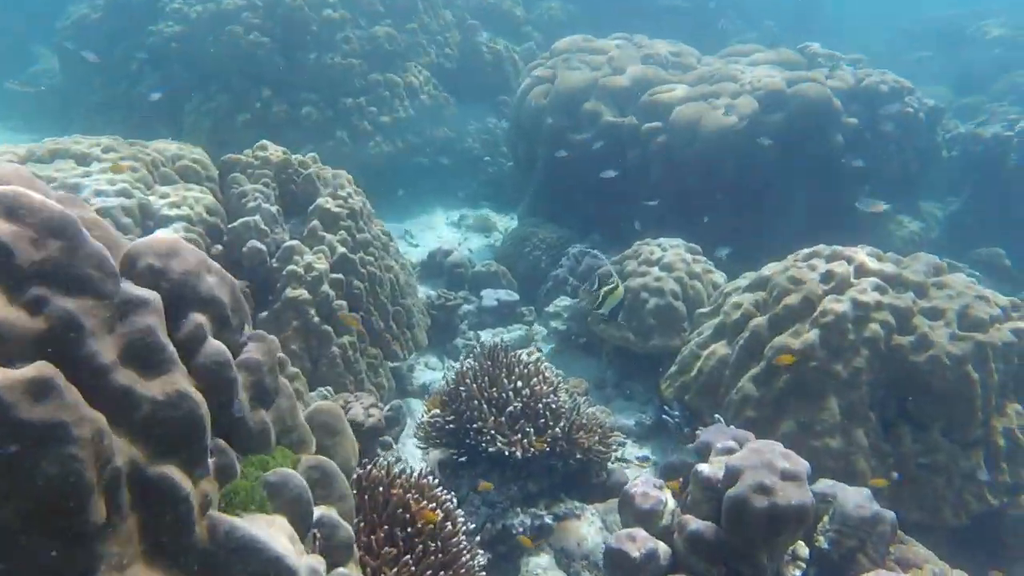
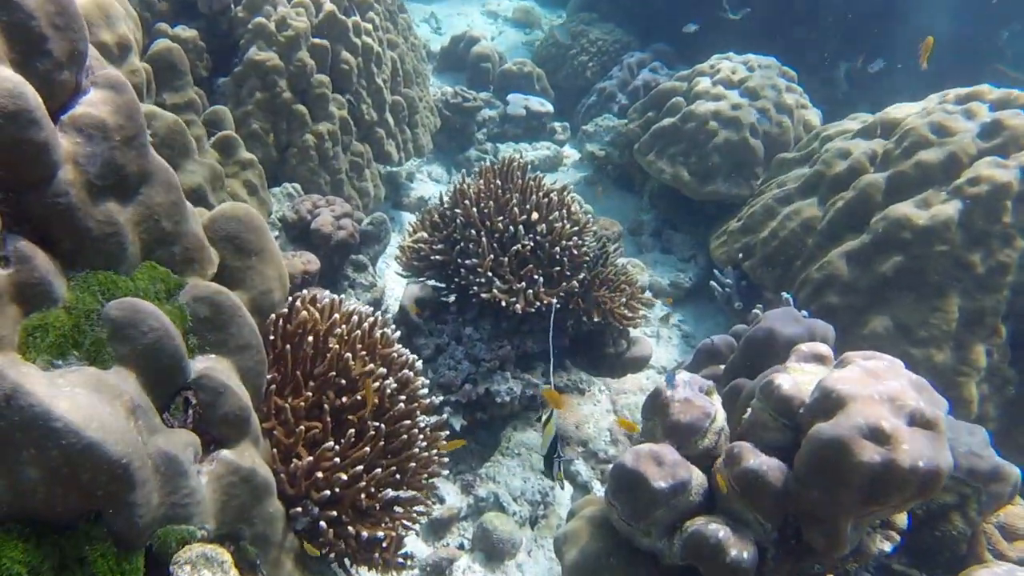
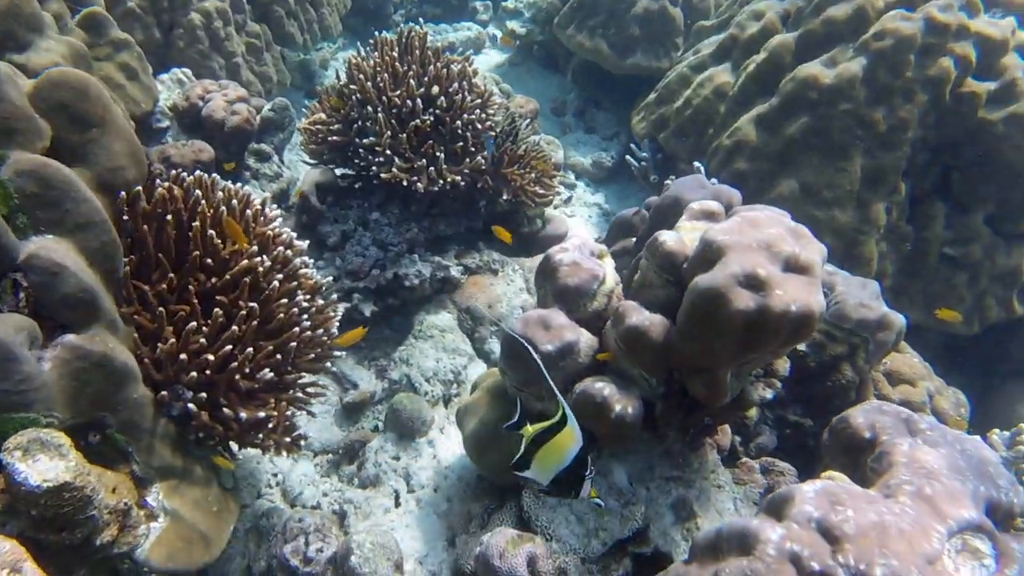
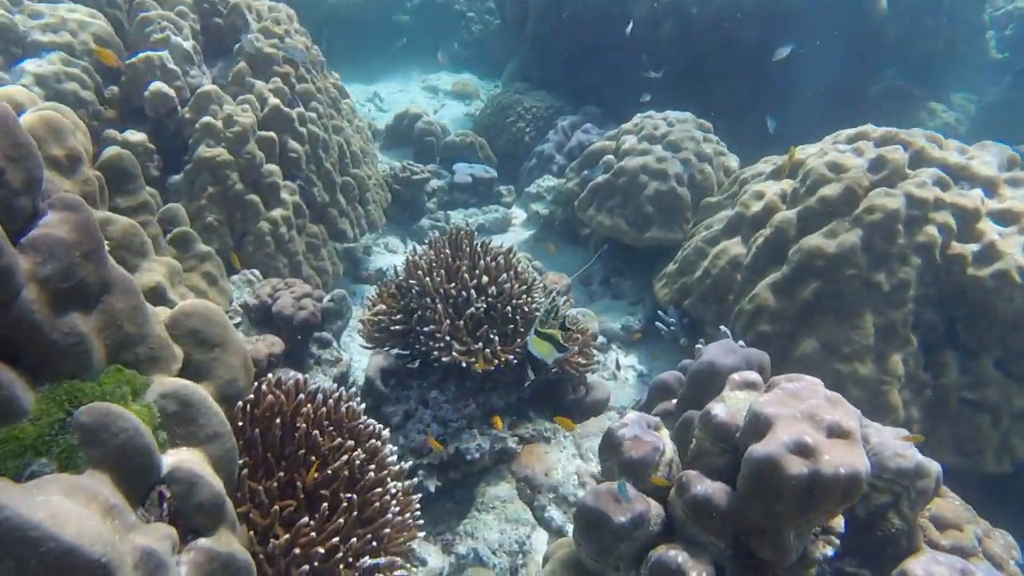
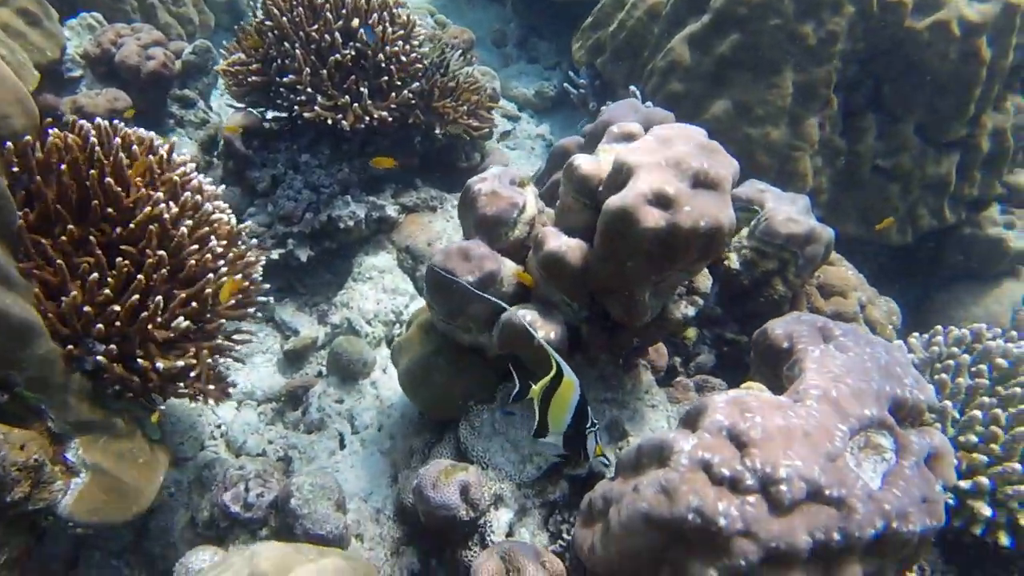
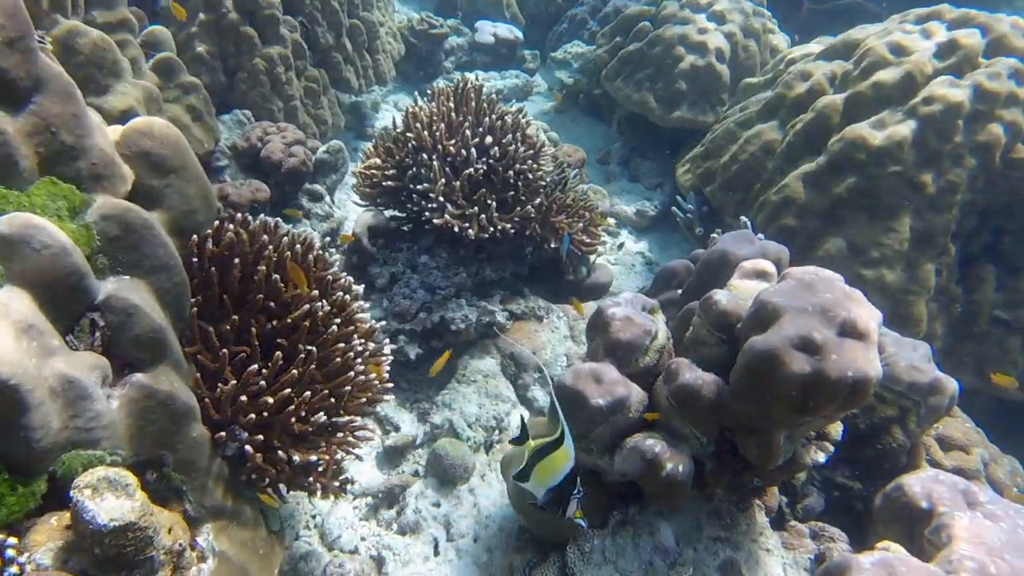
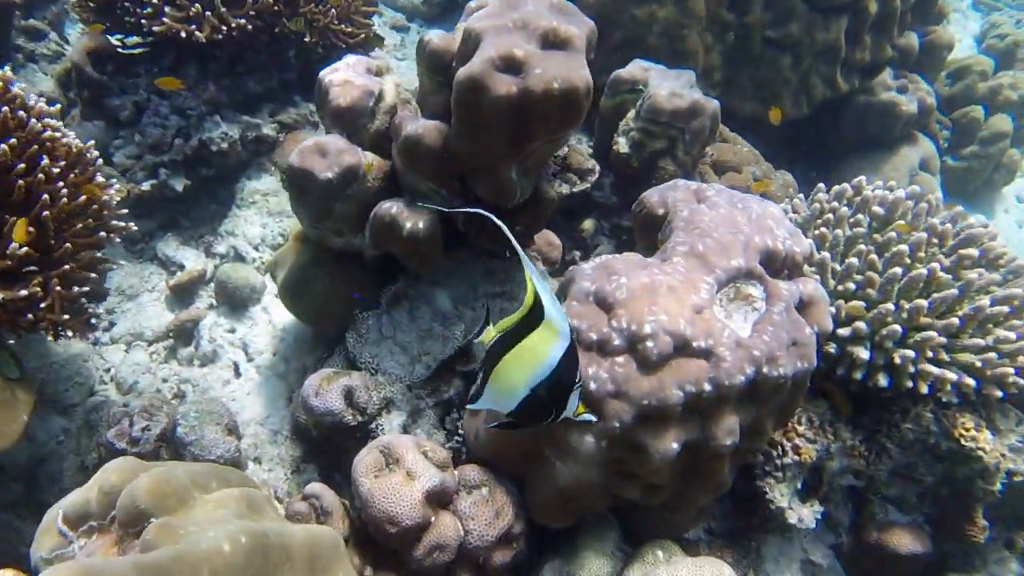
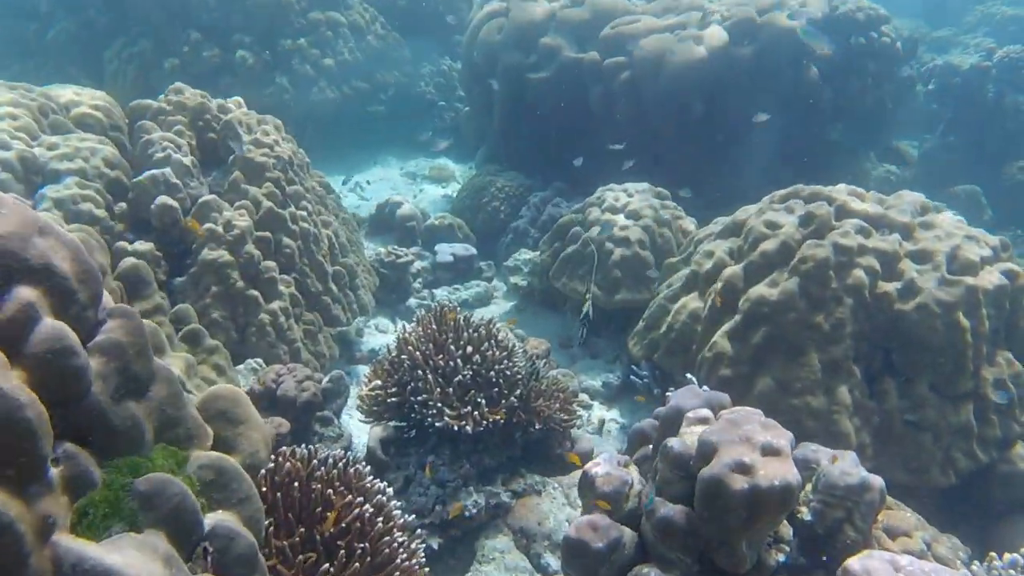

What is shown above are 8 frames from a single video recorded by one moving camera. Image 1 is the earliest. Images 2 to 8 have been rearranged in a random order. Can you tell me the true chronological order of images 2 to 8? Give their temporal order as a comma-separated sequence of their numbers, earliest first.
8, 4, 2, 6, 3, 5, 7
